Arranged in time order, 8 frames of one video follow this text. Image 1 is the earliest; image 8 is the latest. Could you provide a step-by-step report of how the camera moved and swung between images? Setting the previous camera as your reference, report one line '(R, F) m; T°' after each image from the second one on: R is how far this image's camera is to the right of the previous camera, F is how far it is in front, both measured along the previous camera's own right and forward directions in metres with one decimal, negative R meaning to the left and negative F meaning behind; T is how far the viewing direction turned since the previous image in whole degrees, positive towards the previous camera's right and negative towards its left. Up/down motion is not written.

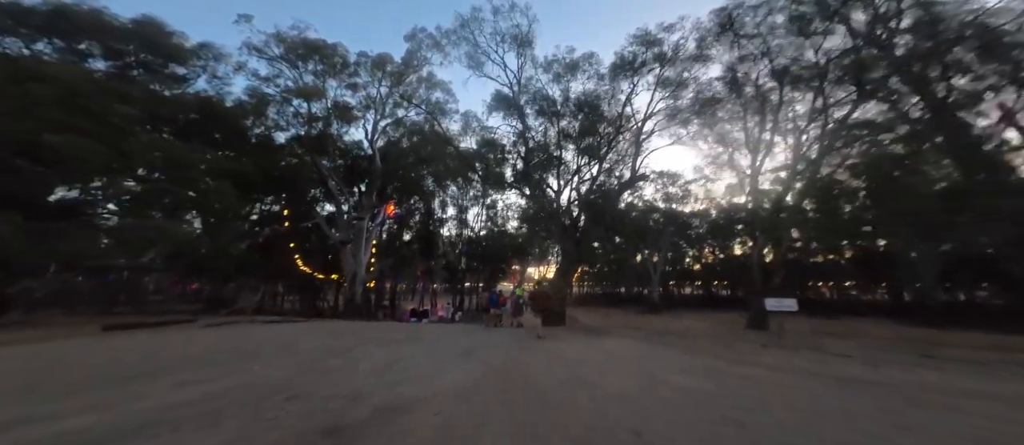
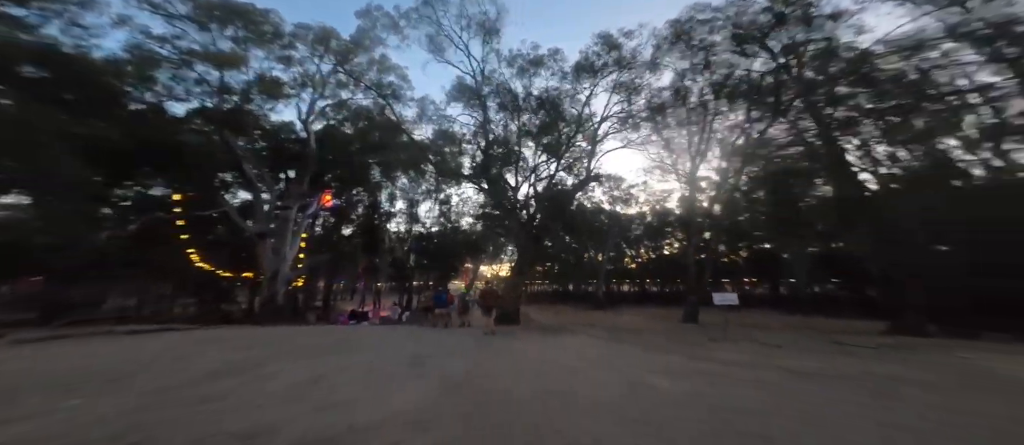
(-0.7, +0.4) m; +11°
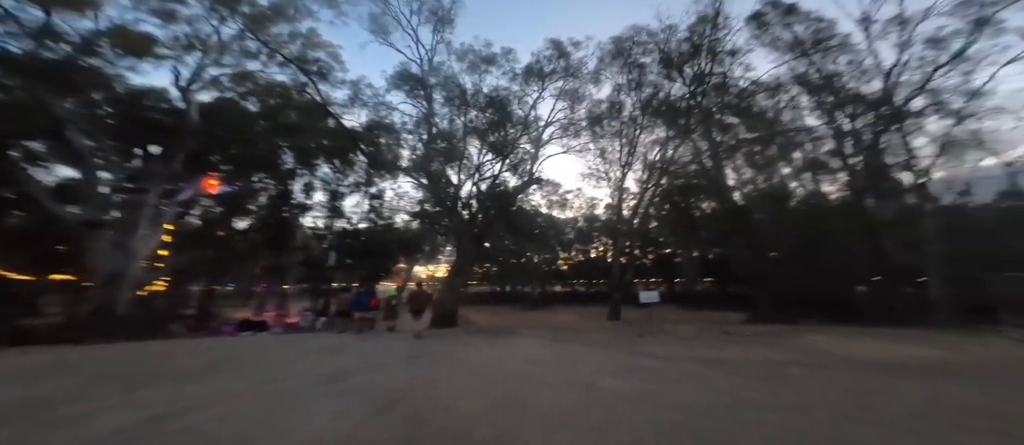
(-0.9, +0.3) m; +14°
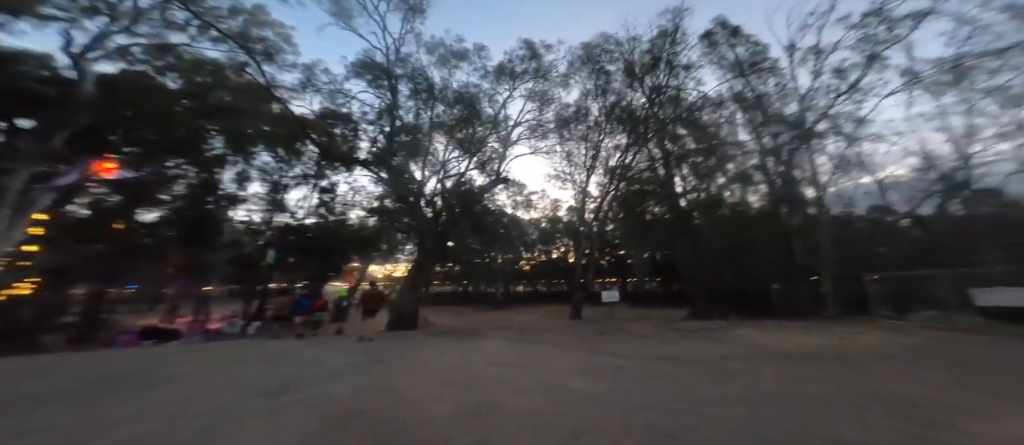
(-0.4, +0.1) m; +7°
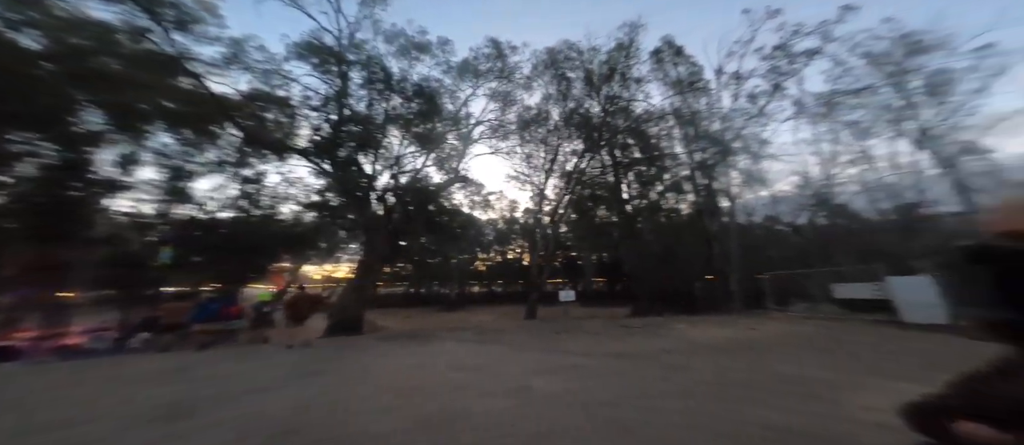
(-0.4, +0.1) m; +9°
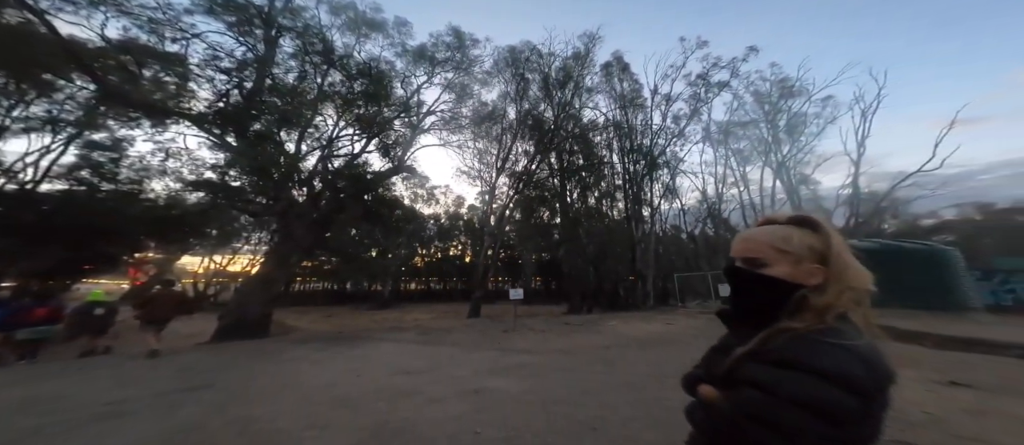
(-0.7, +0.1) m; +12°
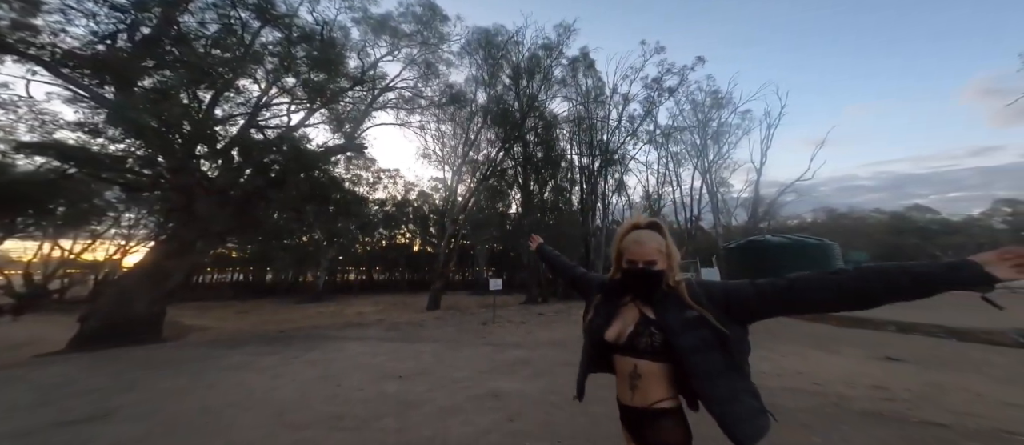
(-1.2, +0.4) m; +12°
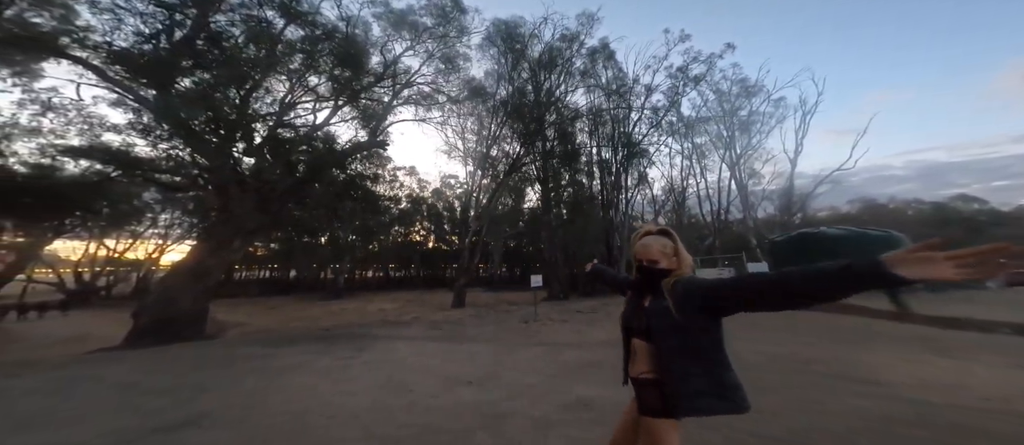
(-0.5, +0.3) m; -3°
